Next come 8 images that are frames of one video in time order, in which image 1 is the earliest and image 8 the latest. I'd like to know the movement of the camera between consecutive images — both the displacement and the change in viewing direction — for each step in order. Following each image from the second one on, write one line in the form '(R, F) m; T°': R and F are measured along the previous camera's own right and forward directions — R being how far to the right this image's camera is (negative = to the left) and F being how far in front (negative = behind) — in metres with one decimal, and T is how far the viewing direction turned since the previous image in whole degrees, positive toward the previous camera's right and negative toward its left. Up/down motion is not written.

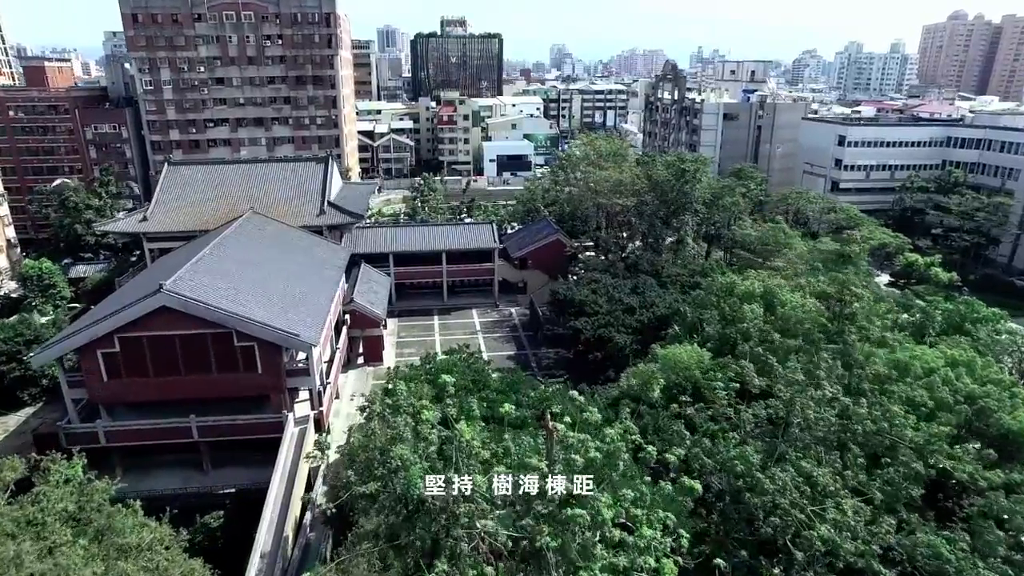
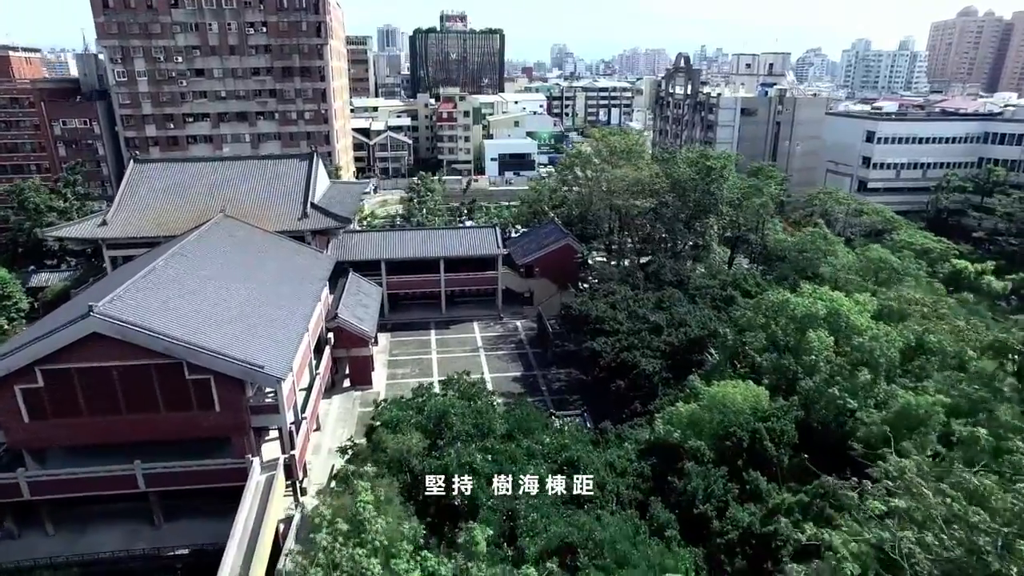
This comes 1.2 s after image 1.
(-0.1, +3.7) m; 0°
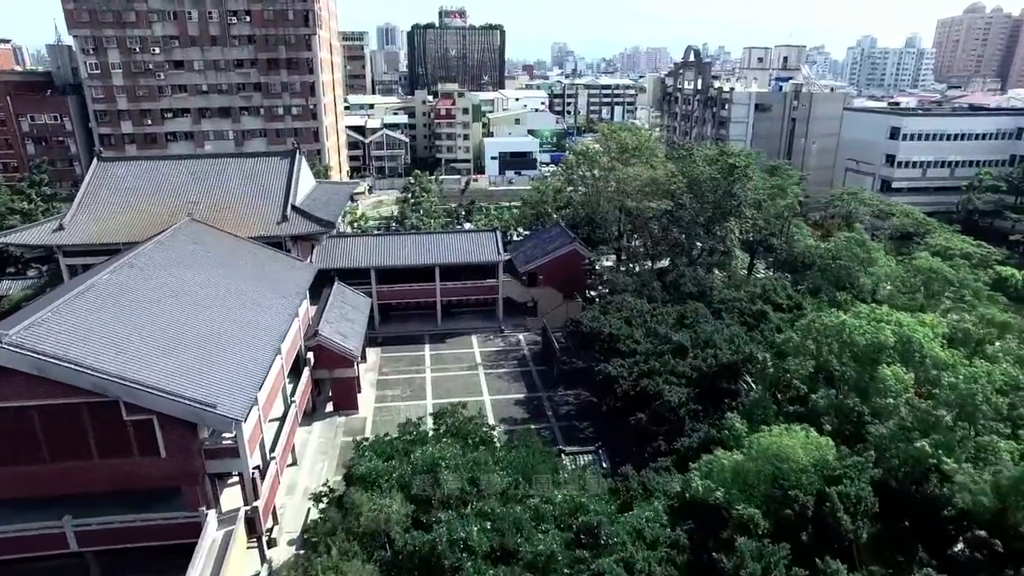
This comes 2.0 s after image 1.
(0.0, +3.0) m; 0°
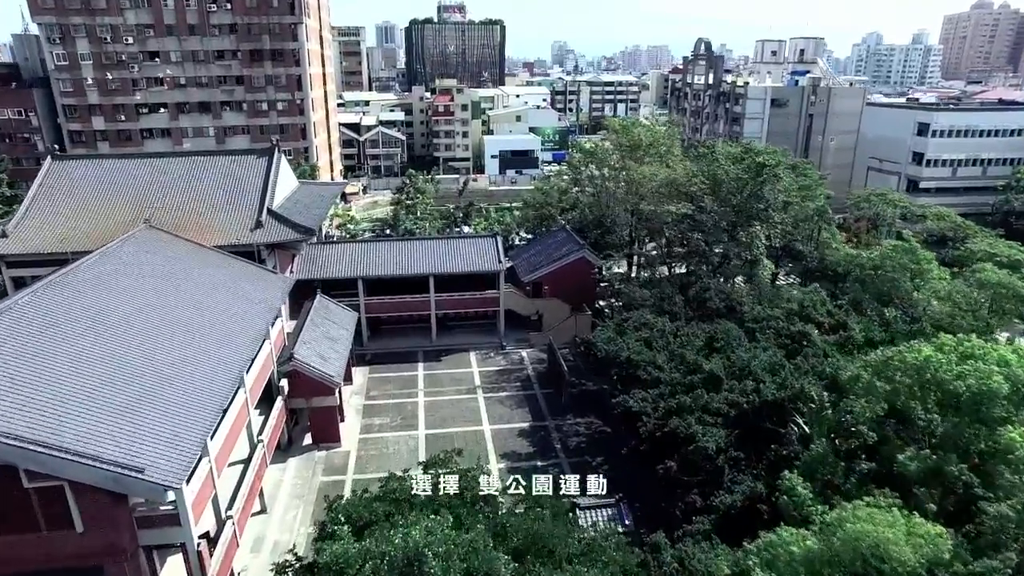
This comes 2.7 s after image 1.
(-0.1, +3.0) m; 0°
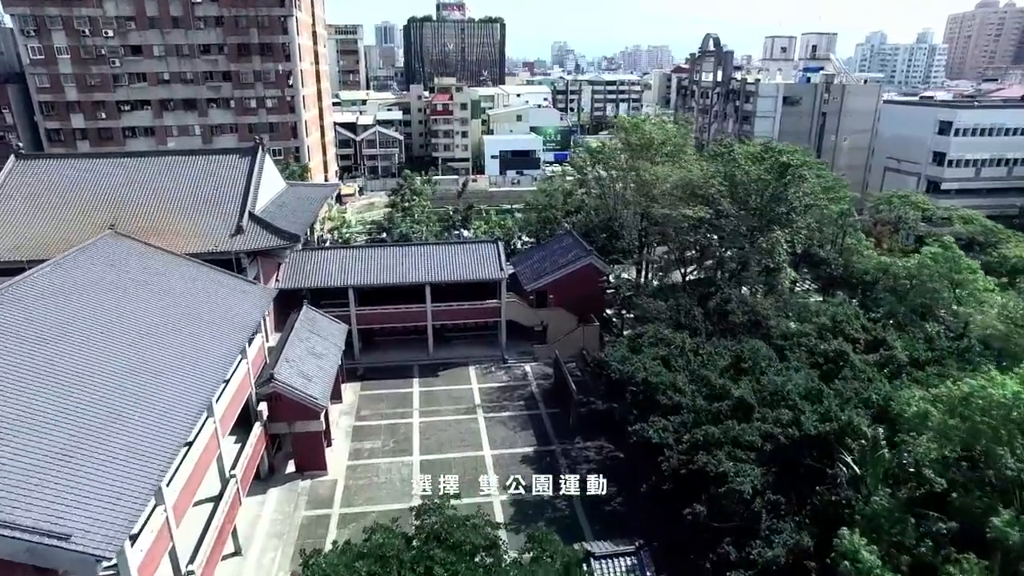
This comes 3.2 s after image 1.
(-0.1, +2.0) m; 0°
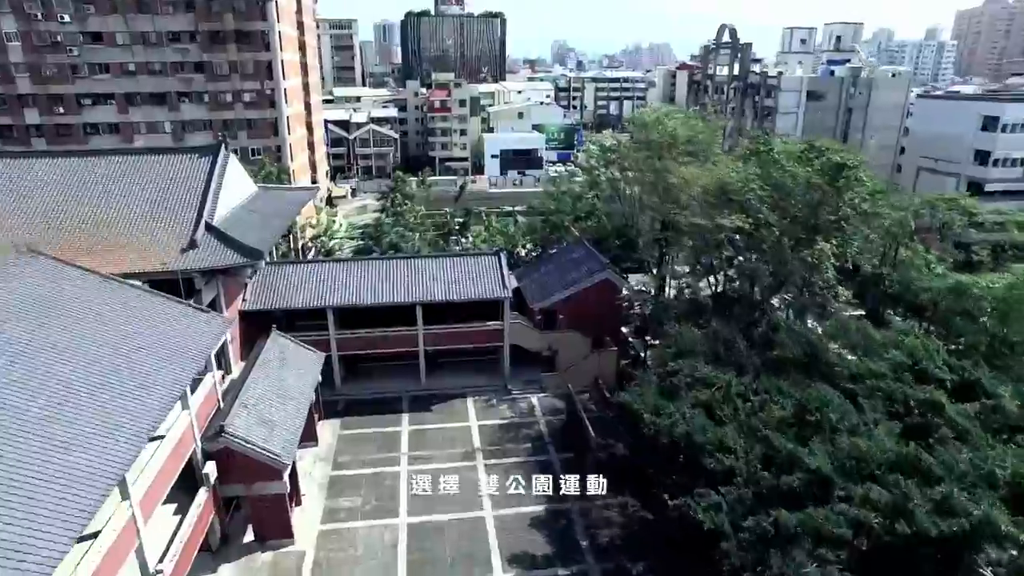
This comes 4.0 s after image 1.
(-0.1, +3.6) m; 0°
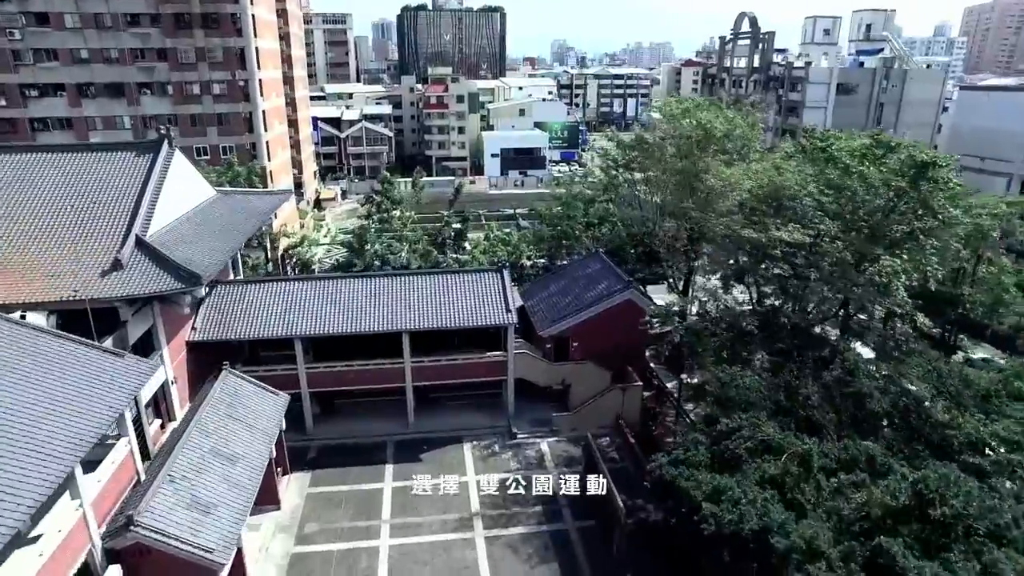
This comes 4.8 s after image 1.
(-0.1, +3.9) m; 0°
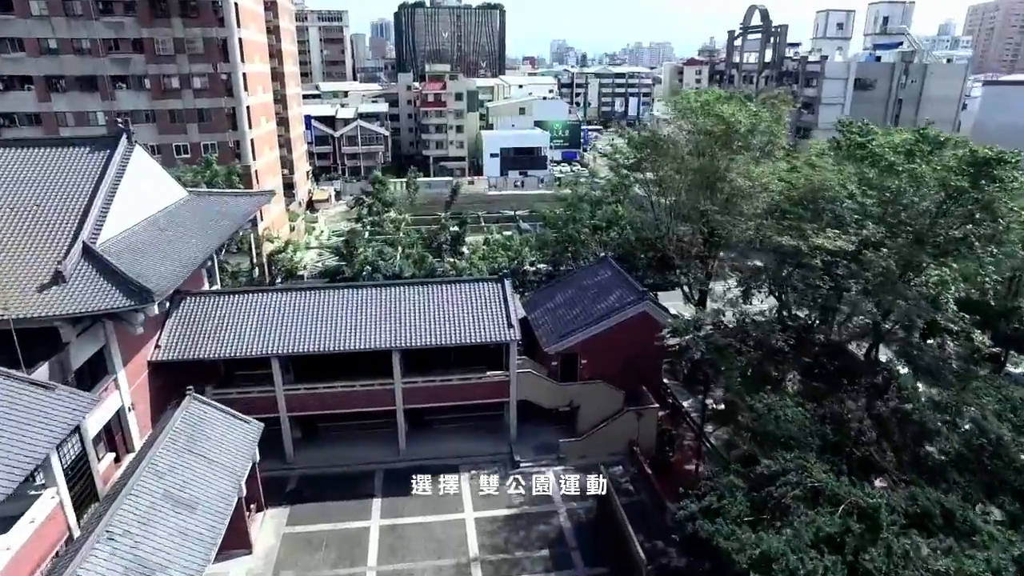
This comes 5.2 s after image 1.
(0.0, +2.0) m; 0°
